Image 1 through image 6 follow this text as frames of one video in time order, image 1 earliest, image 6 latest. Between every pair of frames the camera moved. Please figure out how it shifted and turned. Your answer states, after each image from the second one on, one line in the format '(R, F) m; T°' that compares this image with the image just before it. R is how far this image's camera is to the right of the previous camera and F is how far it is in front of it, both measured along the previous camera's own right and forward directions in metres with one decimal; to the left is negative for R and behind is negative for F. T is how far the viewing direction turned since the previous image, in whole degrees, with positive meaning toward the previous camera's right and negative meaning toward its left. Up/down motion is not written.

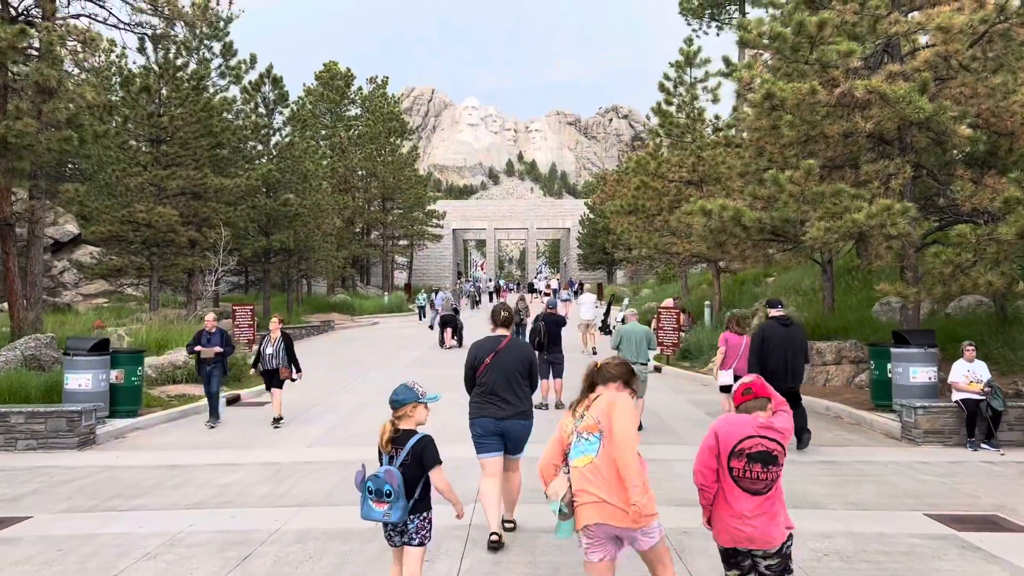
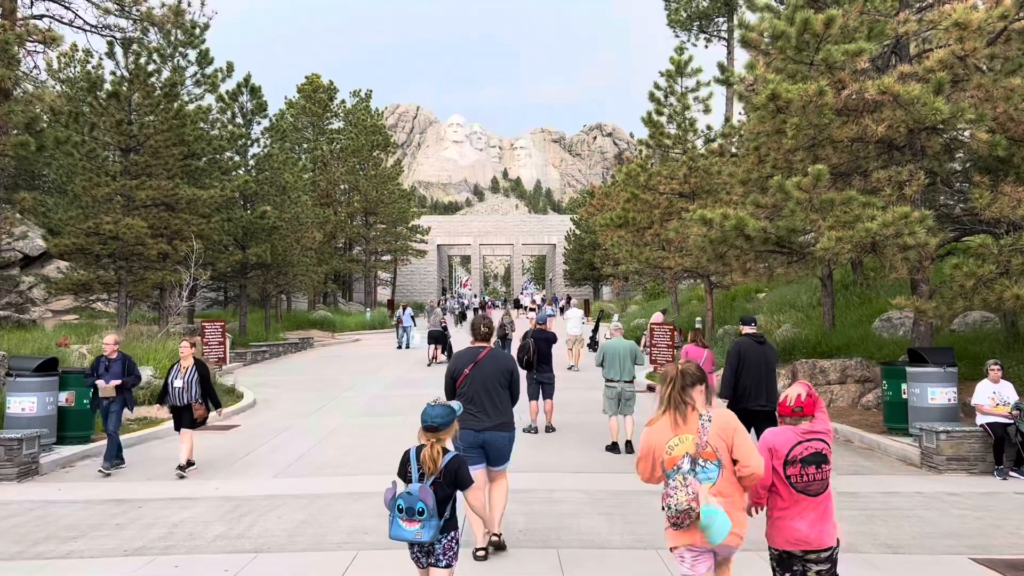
(0.0, +0.8) m; +1°
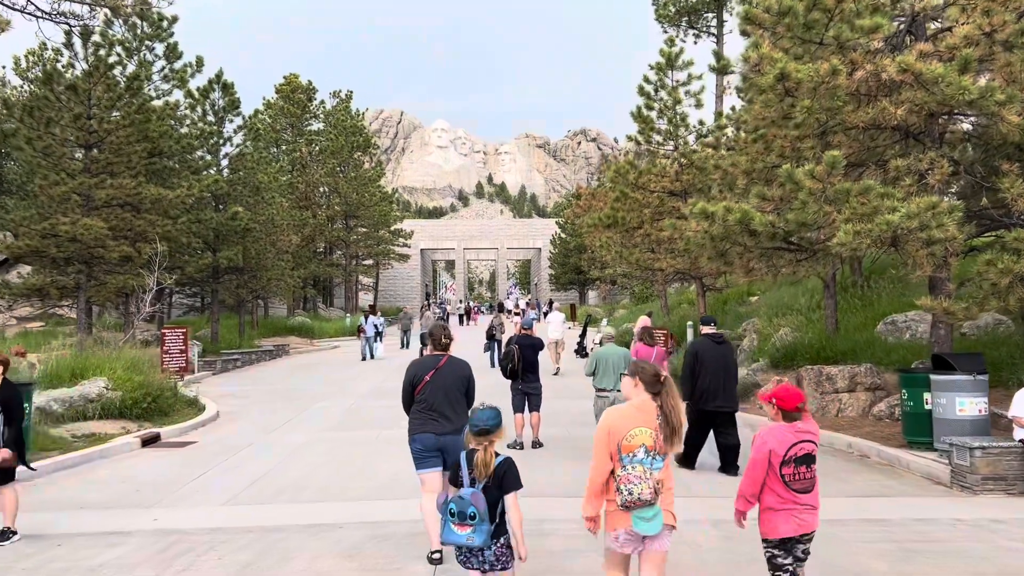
(0.0, +1.0) m; +1°
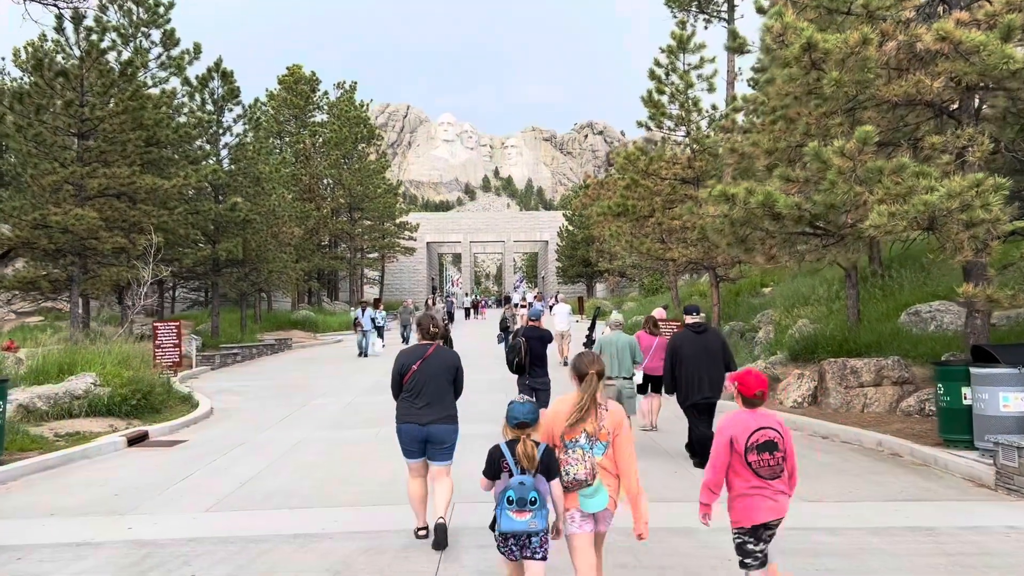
(0.0, +0.6) m; 0°
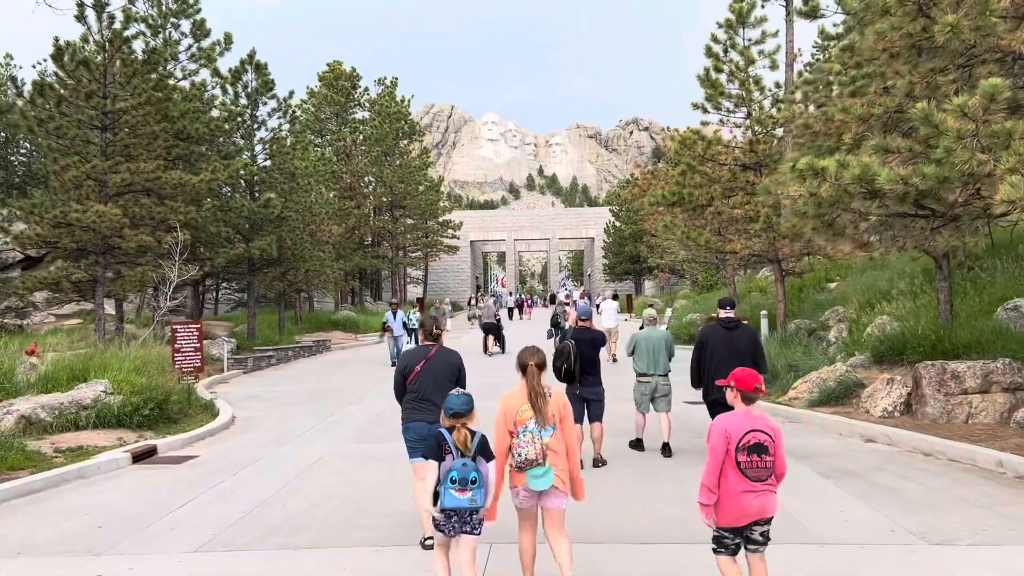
(0.0, +1.3) m; -3°
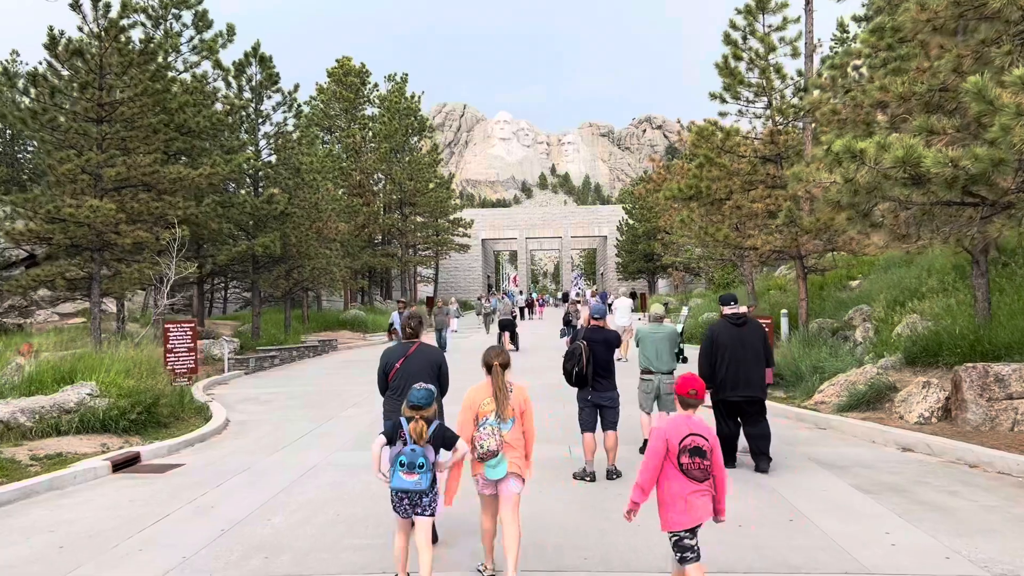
(+0.1, +0.7) m; -1°
